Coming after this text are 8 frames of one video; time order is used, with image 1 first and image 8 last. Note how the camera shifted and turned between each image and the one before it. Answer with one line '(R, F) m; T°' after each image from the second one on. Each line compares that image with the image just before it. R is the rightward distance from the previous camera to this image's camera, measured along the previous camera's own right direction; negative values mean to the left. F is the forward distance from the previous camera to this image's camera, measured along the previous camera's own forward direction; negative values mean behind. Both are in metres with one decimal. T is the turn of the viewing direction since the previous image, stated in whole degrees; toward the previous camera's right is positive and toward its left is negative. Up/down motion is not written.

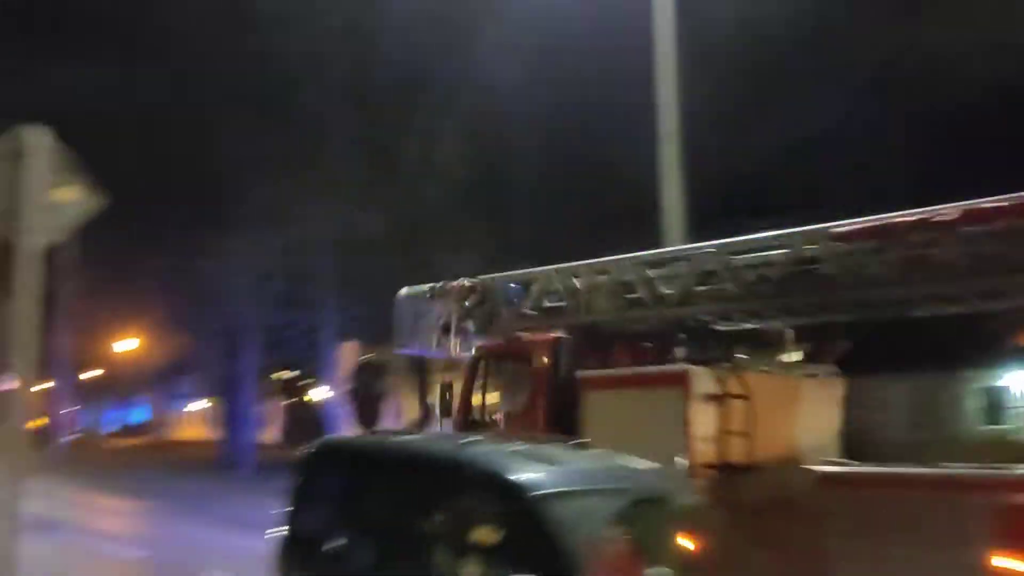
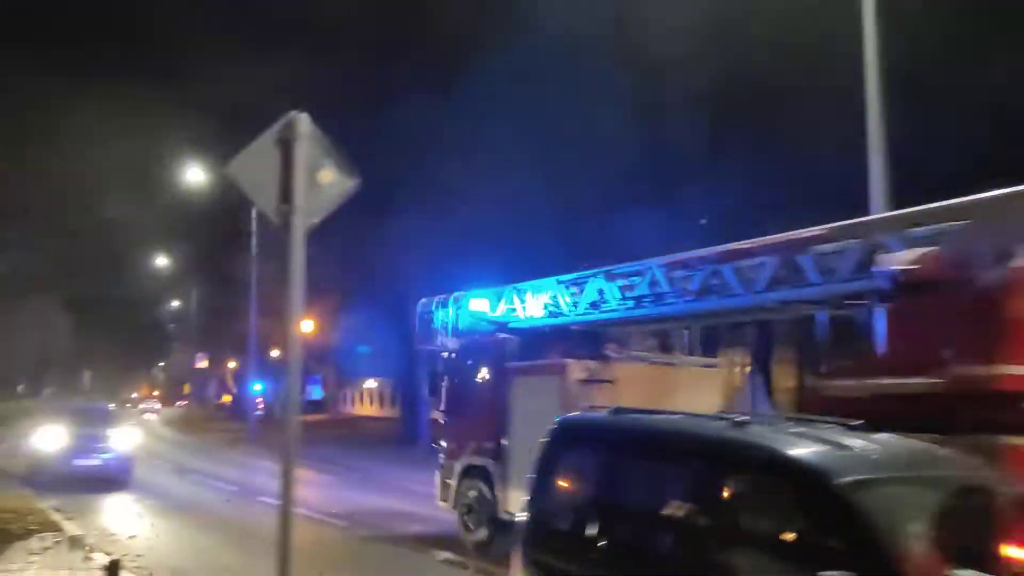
(-0.4, +0.1) m; -9°
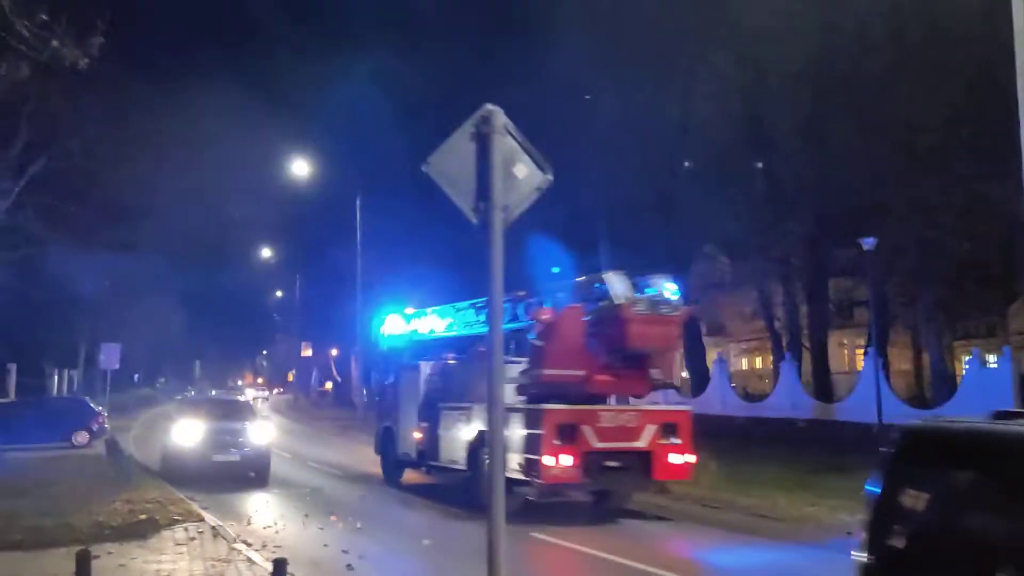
(-0.5, +0.2) m; -5°
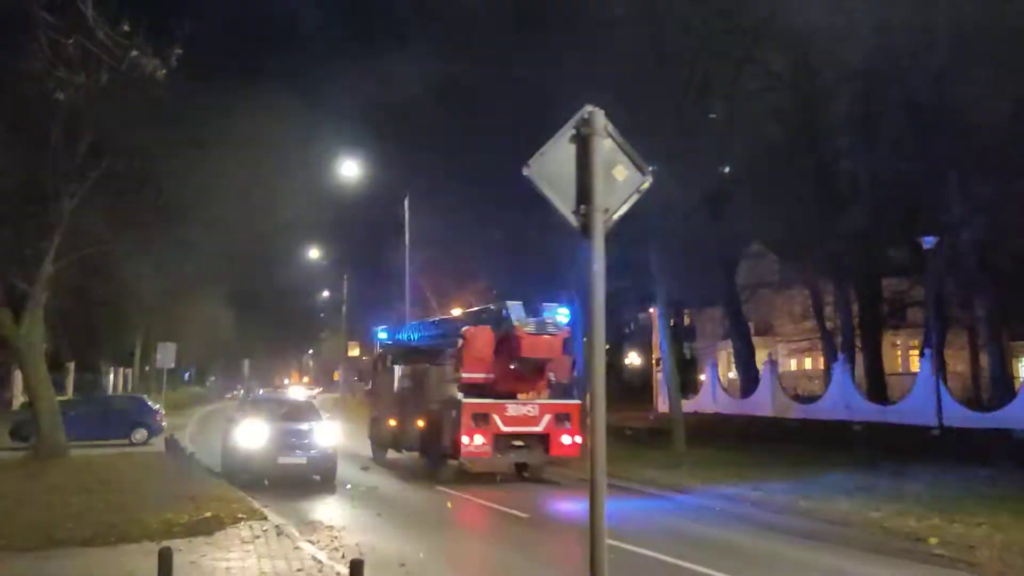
(-0.2, 0.0) m; -3°
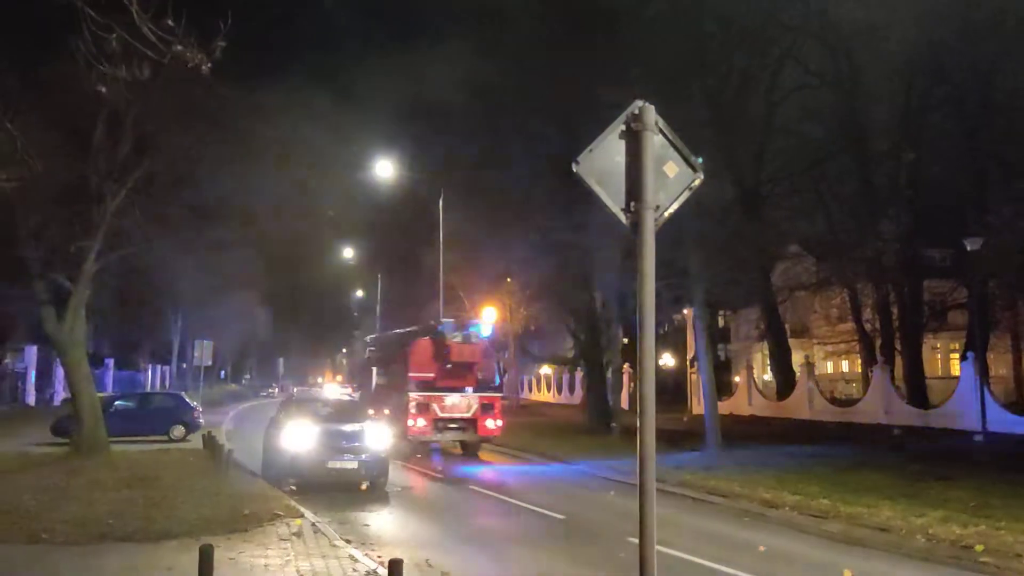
(-0.1, +0.1) m; -2°
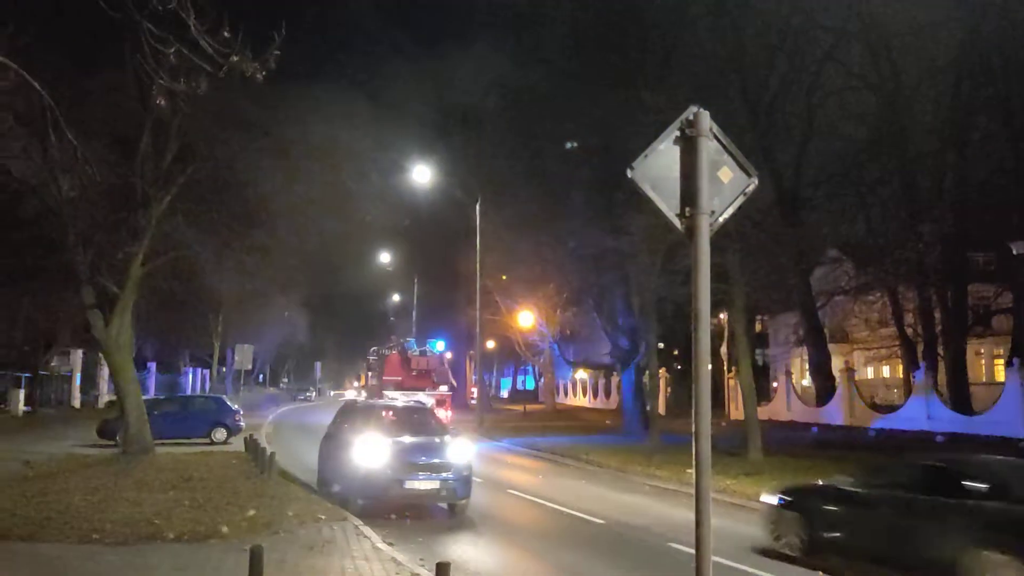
(-0.1, 0.0) m; -2°
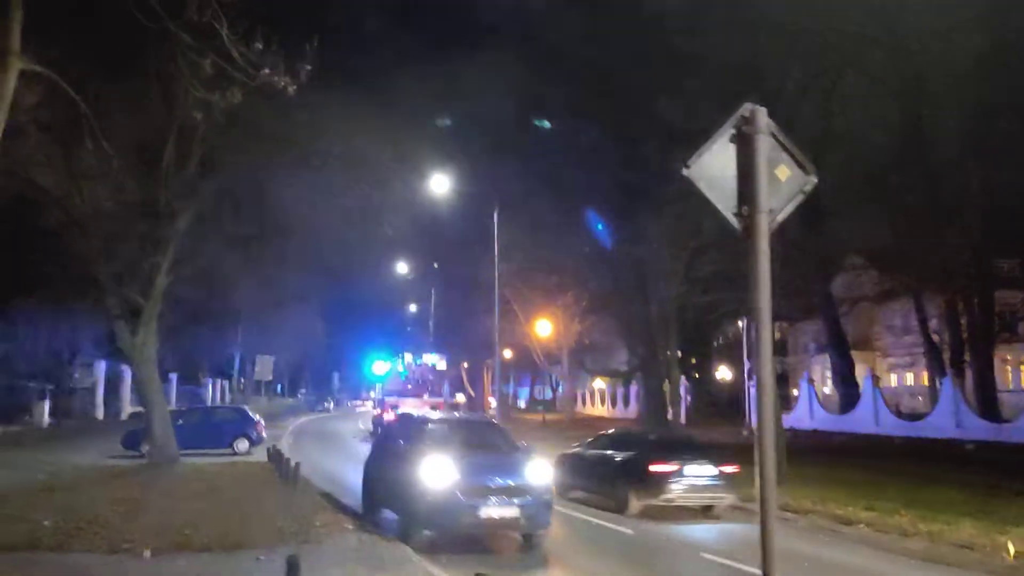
(-0.2, +0.1) m; -1°
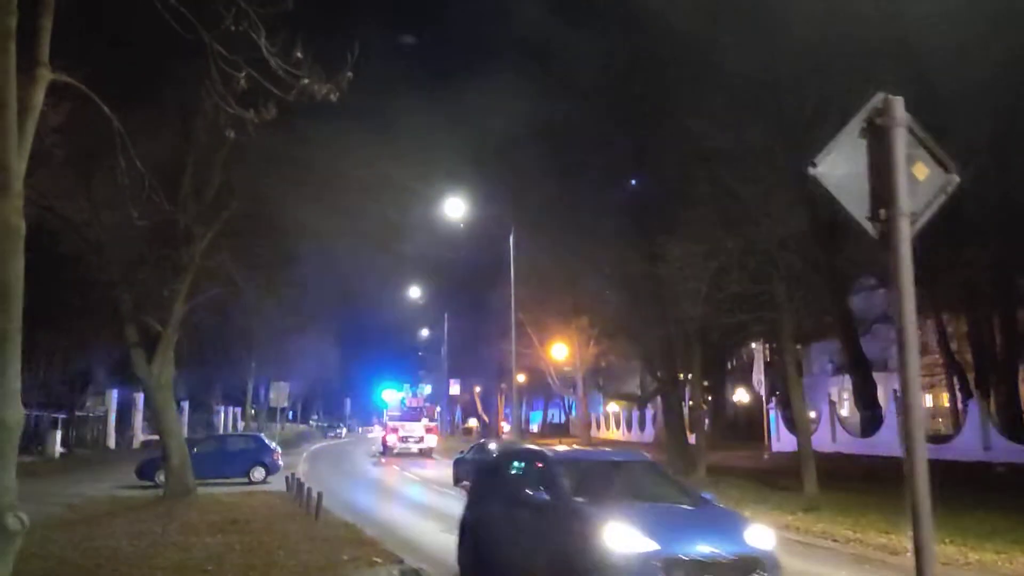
(-0.3, +0.5) m; -1°
